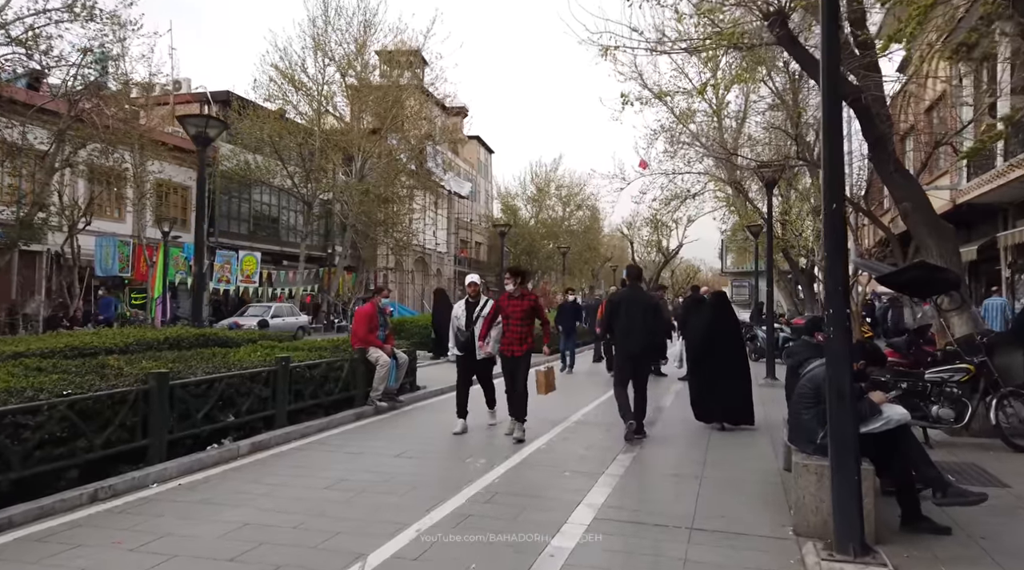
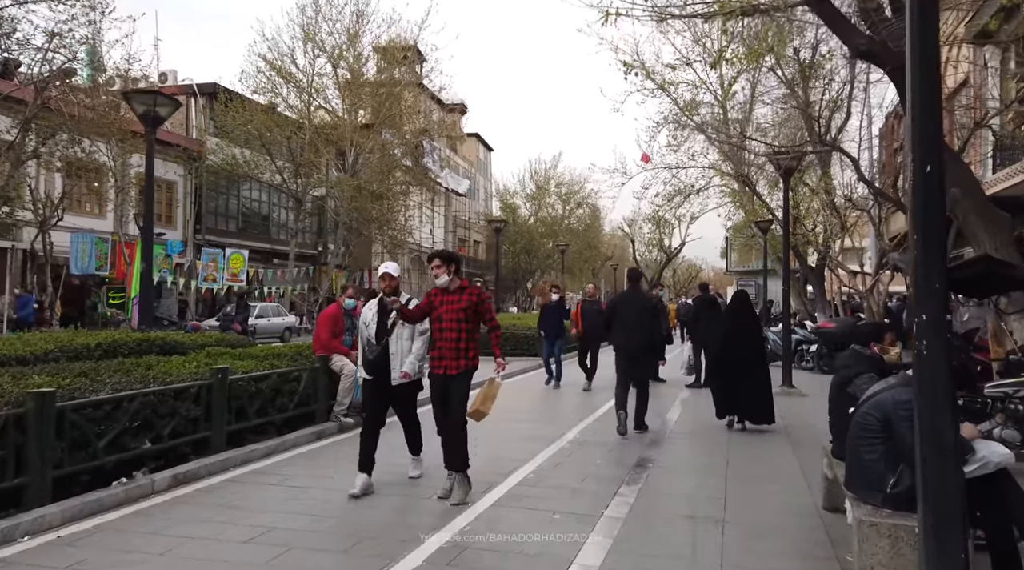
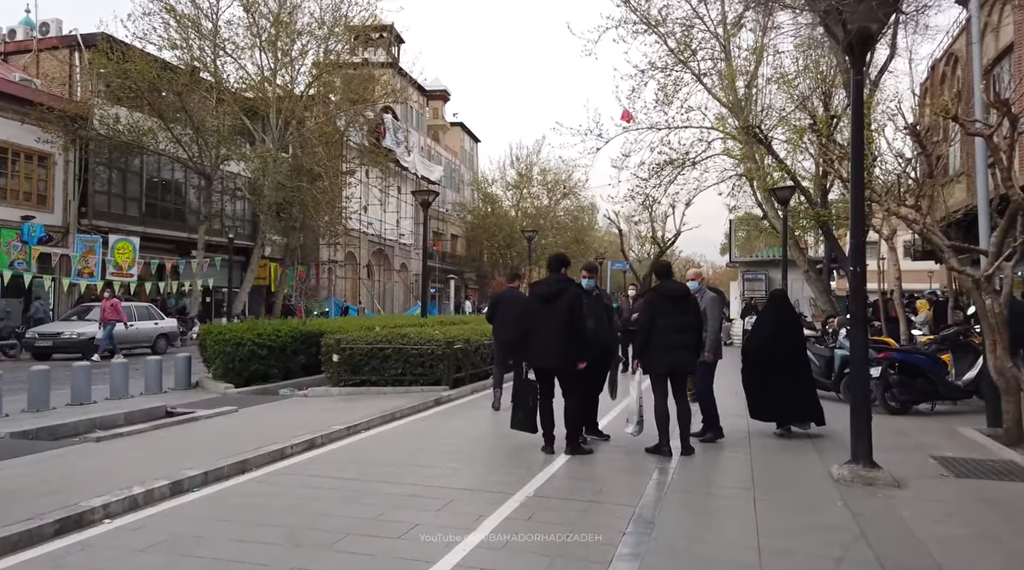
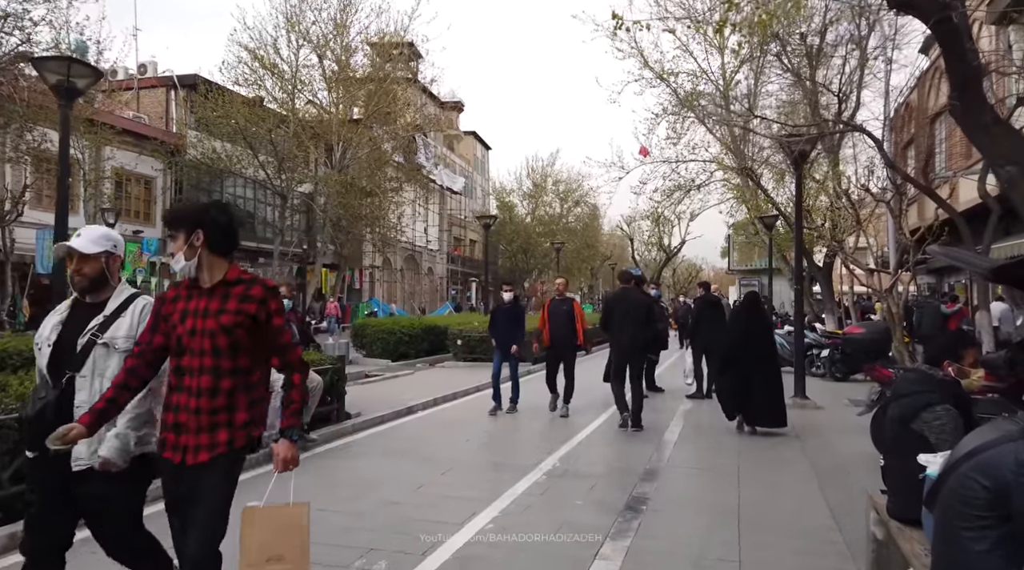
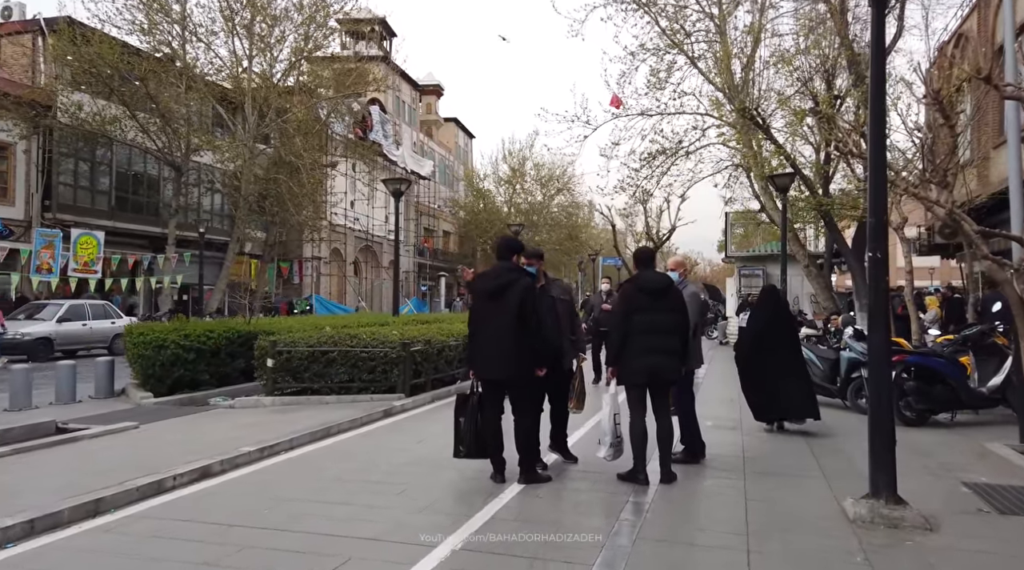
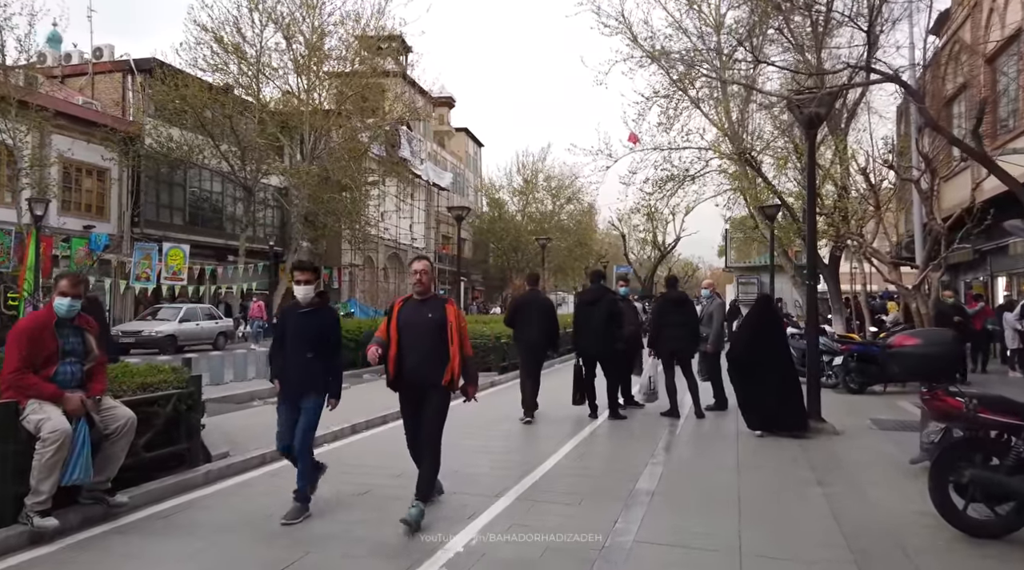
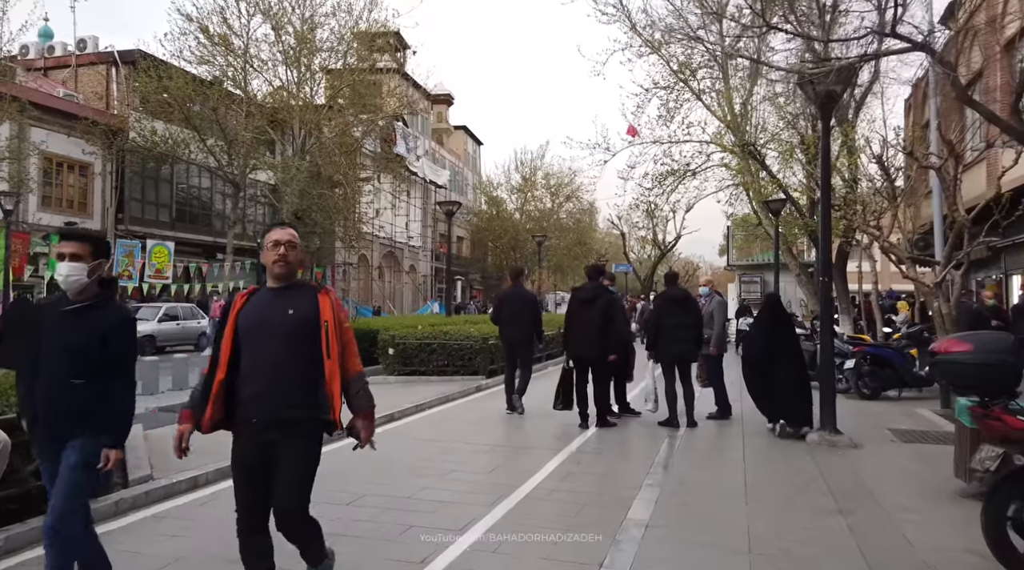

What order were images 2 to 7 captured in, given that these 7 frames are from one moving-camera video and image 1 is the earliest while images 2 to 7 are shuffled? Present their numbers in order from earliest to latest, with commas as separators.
2, 4, 6, 7, 3, 5
